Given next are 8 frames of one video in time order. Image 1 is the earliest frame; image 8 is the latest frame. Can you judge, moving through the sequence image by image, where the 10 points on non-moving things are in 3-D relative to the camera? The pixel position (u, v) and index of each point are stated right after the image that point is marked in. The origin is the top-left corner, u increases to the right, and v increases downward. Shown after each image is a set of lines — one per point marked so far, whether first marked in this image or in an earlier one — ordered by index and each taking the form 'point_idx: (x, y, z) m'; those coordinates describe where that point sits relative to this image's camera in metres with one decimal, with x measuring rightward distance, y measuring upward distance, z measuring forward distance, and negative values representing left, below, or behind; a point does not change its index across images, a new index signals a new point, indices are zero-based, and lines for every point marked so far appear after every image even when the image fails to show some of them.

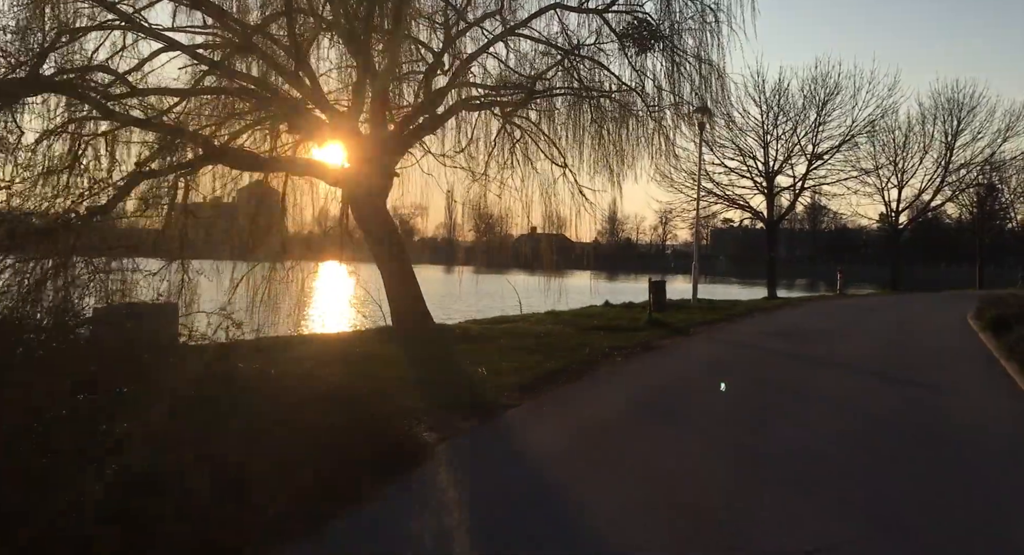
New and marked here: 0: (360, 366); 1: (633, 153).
0: (-1.6, -0.9, +7.3) m
1: (+2.1, +2.2, +12.4) m
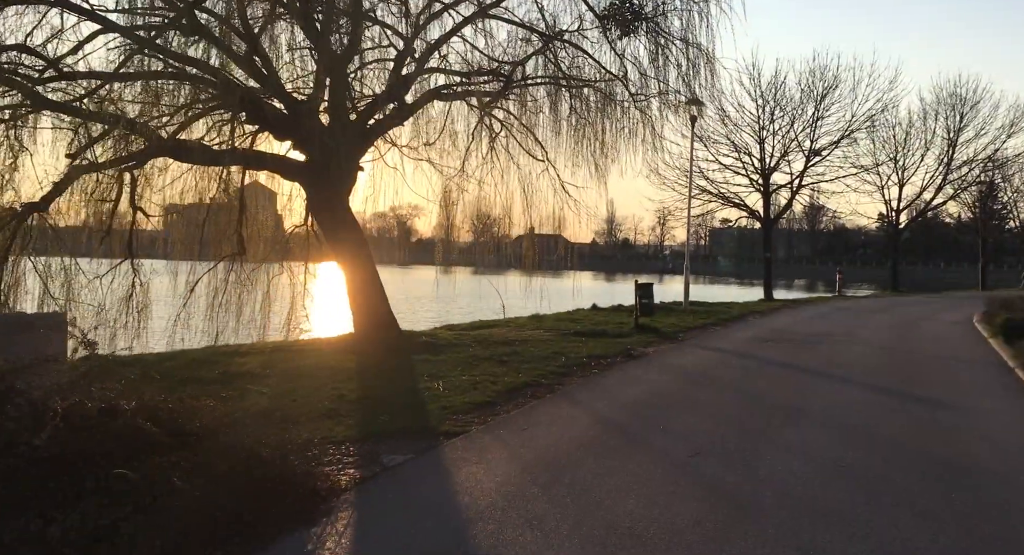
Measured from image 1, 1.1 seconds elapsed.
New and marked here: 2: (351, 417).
0: (-2.0, -1.0, +6.5) m
1: (+1.7, +2.2, +11.6) m
2: (-1.2, -1.0, +5.1) m
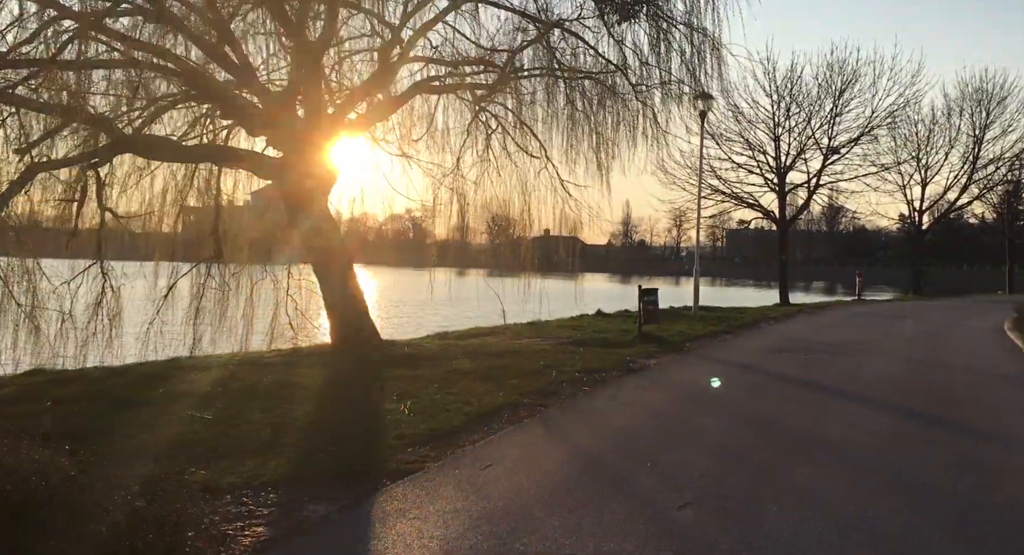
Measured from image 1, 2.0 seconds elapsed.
0: (-2.2, -1.0, +5.8) m
1: (+1.7, +2.1, +10.8) m
2: (-1.4, -1.1, +4.3) m
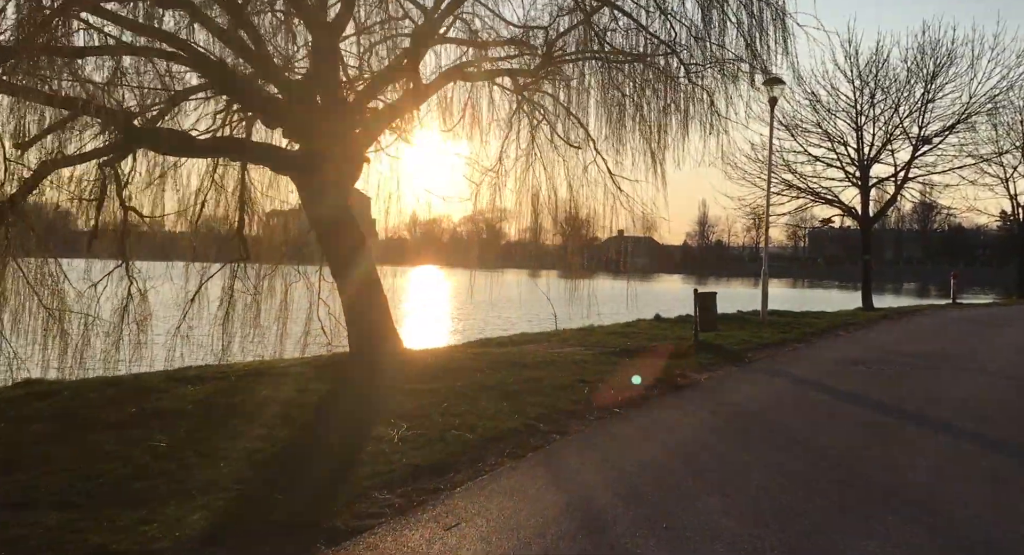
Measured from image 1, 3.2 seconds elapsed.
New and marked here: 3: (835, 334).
0: (-2.1, -1.1, +5.1) m
1: (+2.2, +2.1, +9.7) m
2: (-1.5, -1.1, +3.6) m
3: (+6.0, -1.0, +12.9) m
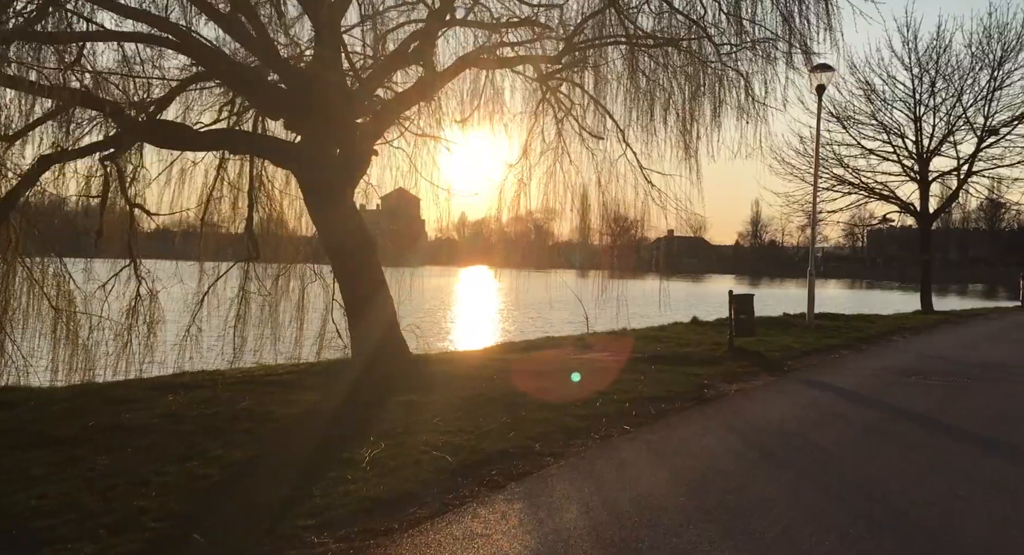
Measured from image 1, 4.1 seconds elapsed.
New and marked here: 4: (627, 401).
0: (-2.2, -1.1, +4.7) m
1: (+2.5, +2.0, +9.0) m
2: (-1.6, -1.1, +3.1) m
3: (+6.4, -1.1, +11.9) m
4: (+1.1, -1.1, +6.4) m
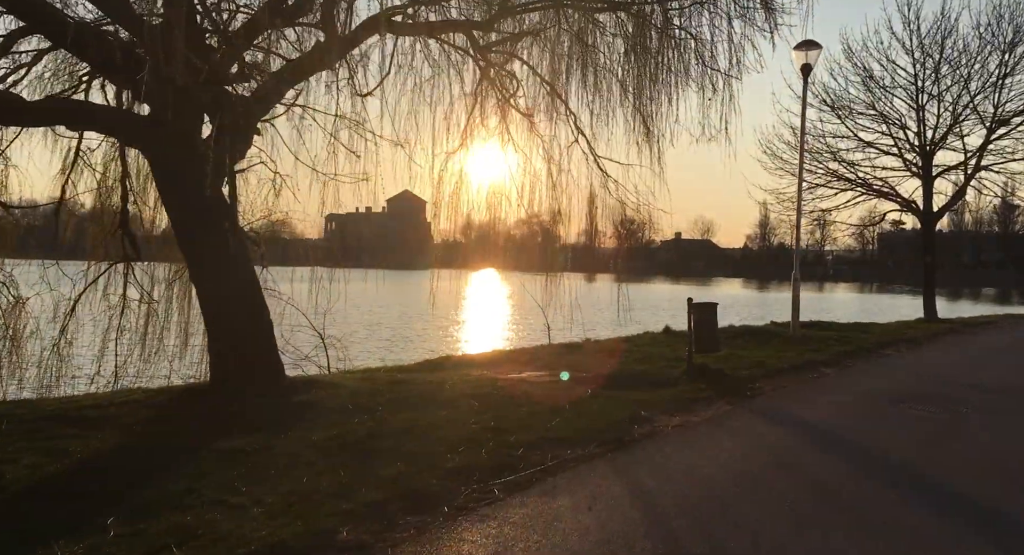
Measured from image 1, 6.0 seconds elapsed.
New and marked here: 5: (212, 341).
0: (-3.2, -1.1, +3.3) m
1: (+1.6, +2.0, +7.5) m
2: (-2.6, -1.2, +1.7) m
3: (+5.5, -1.1, +10.4) m
4: (+0.1, -1.2, +4.9) m
5: (-2.7, -0.6, +6.2) m
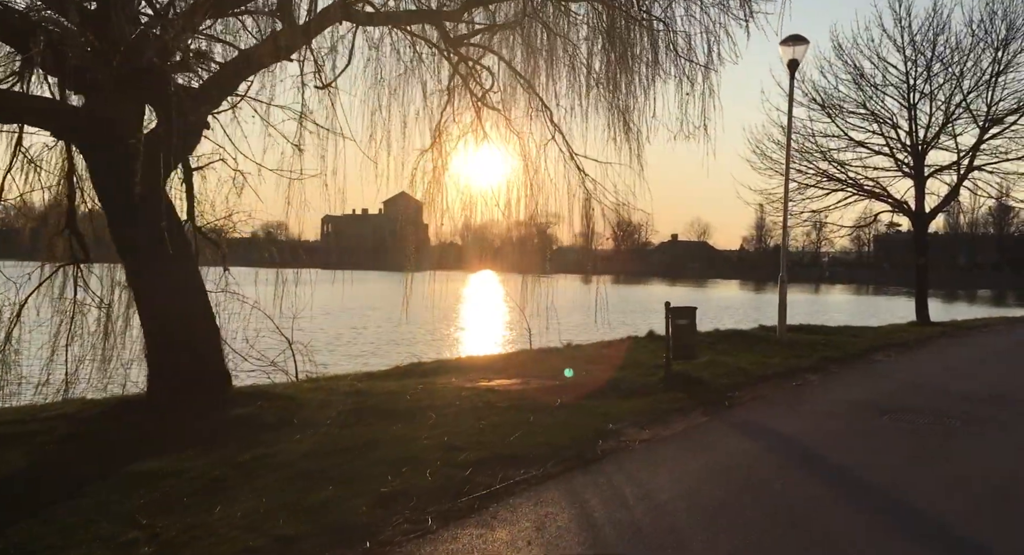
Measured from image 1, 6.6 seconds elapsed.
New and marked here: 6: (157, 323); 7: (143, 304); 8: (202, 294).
0: (-3.5, -1.1, +2.9) m
1: (+1.2, +1.9, +7.2) m
2: (-2.9, -1.2, +1.3) m
3: (+5.2, -1.2, +10.0) m
4: (-0.2, -1.2, +4.5) m
5: (-3.0, -0.6, +5.8) m
6: (-2.9, -0.4, +5.8) m
7: (-3.0, -0.2, +5.8) m
8: (-2.7, -0.1, +6.0) m
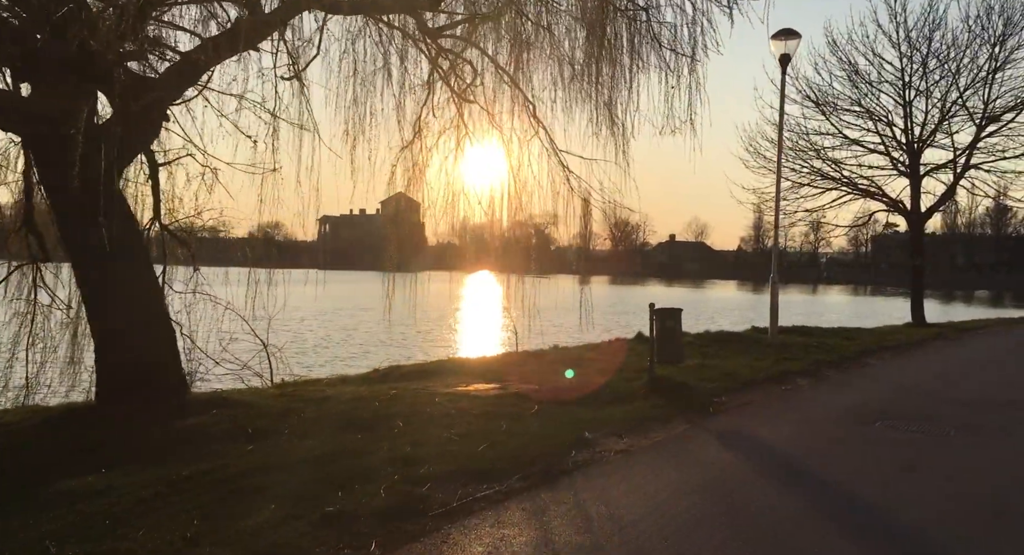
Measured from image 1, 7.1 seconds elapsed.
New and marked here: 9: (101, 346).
0: (-3.7, -1.1, +2.5) m
1: (+1.0, +1.9, +6.9) m
2: (-3.1, -1.2, +1.0) m
3: (+4.9, -1.2, +9.7) m
4: (-0.4, -1.2, +4.2) m
5: (-3.2, -0.6, +5.5) m
6: (-3.1, -0.4, +5.4) m
7: (-3.3, -0.2, +5.4) m
8: (-2.9, -0.1, +5.7) m
9: (-3.2, -0.5, +5.5) m
